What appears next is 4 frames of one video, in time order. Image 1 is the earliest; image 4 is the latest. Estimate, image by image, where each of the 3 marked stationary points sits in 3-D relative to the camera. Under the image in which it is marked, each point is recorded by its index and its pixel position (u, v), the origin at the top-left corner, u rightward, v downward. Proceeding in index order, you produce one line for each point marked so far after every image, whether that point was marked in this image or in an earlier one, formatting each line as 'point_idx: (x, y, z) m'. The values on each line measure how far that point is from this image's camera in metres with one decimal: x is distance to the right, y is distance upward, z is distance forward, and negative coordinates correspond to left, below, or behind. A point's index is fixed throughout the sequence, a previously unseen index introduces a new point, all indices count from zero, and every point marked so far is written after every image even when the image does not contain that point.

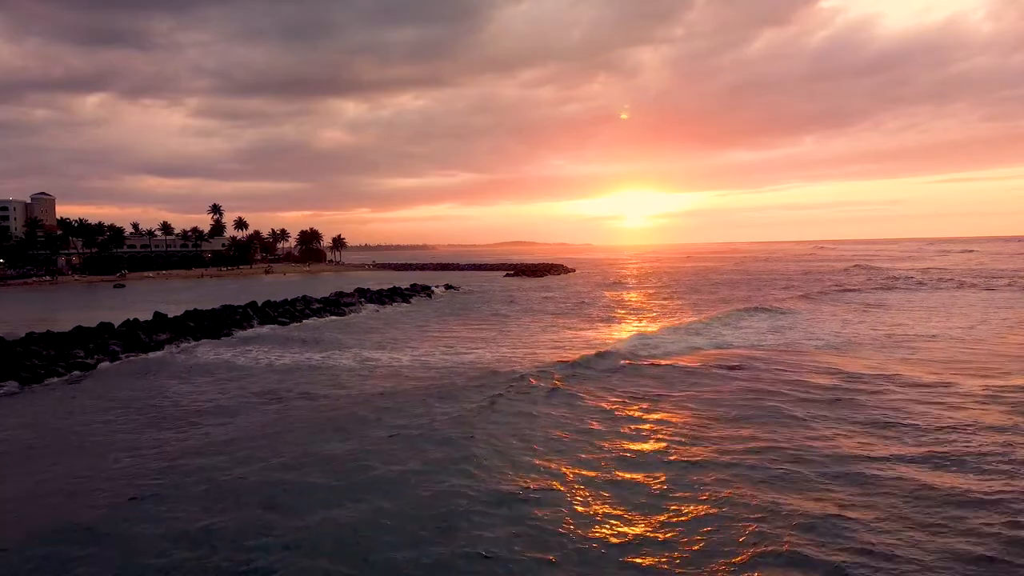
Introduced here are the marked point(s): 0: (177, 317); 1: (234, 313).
0: (-9.3, -0.8, +15.9) m
1: (-8.3, -0.8, +17.0) m
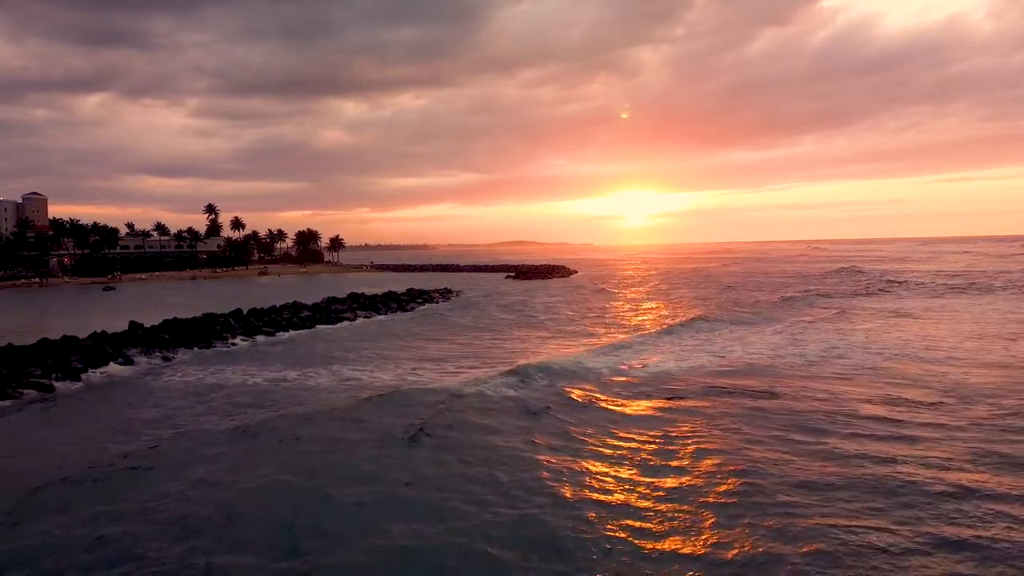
0: (-9.2, -1.1, +14.7) m
1: (-8.2, -1.0, +15.8) m
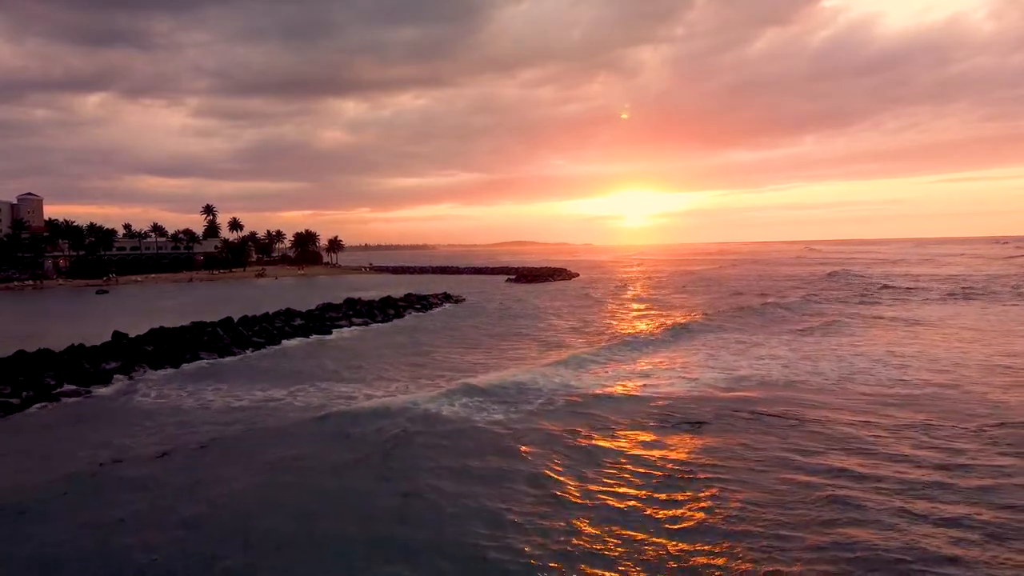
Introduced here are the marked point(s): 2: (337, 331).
0: (-9.2, -1.3, +13.9) m
1: (-8.1, -1.2, +15.0) m
2: (-5.6, -1.4, +18.5) m
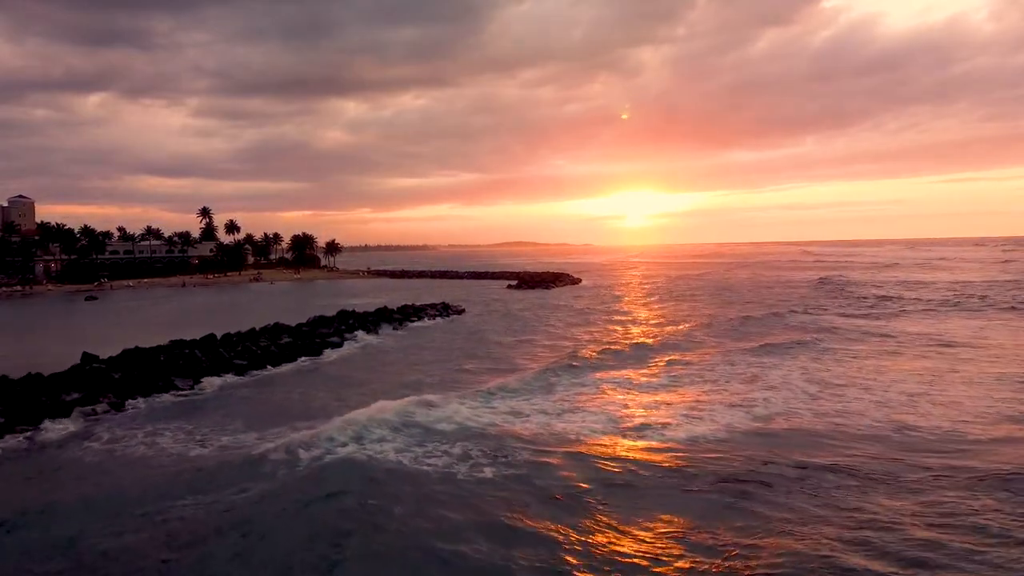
0: (-9.1, -1.7, +13.5) m
1: (-8.0, -1.7, +14.6) m
2: (-5.5, -1.8, +18.1) m
